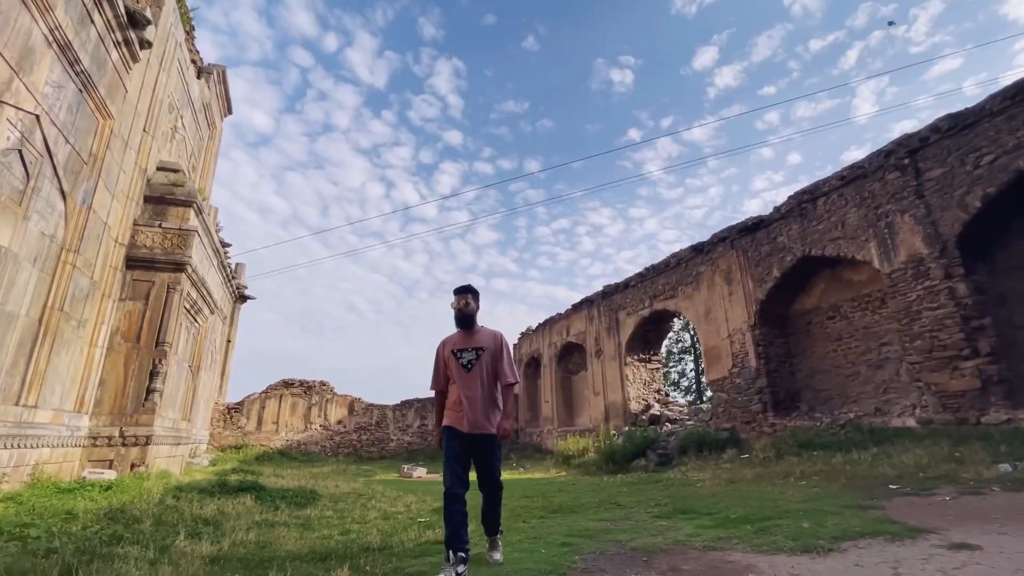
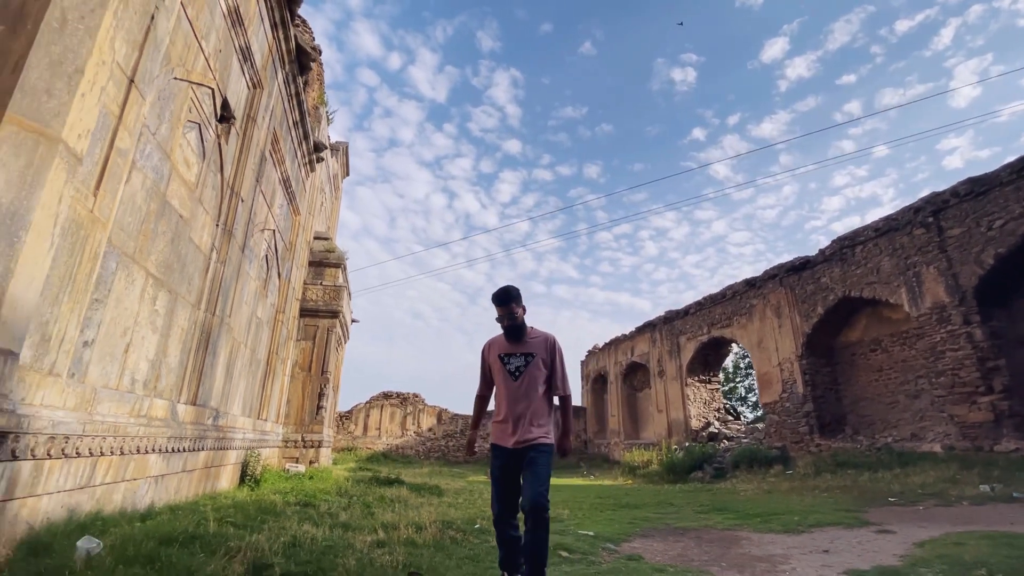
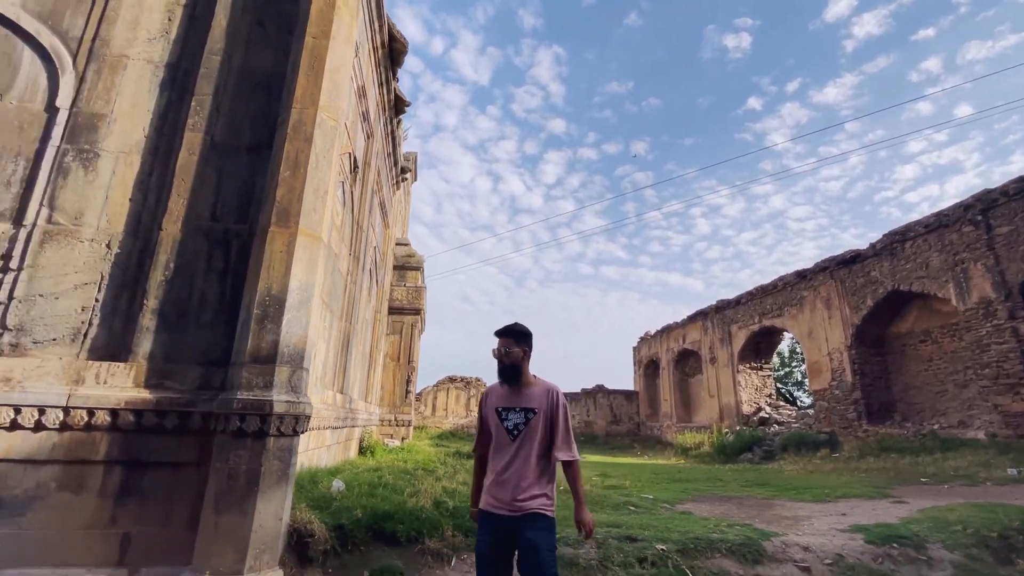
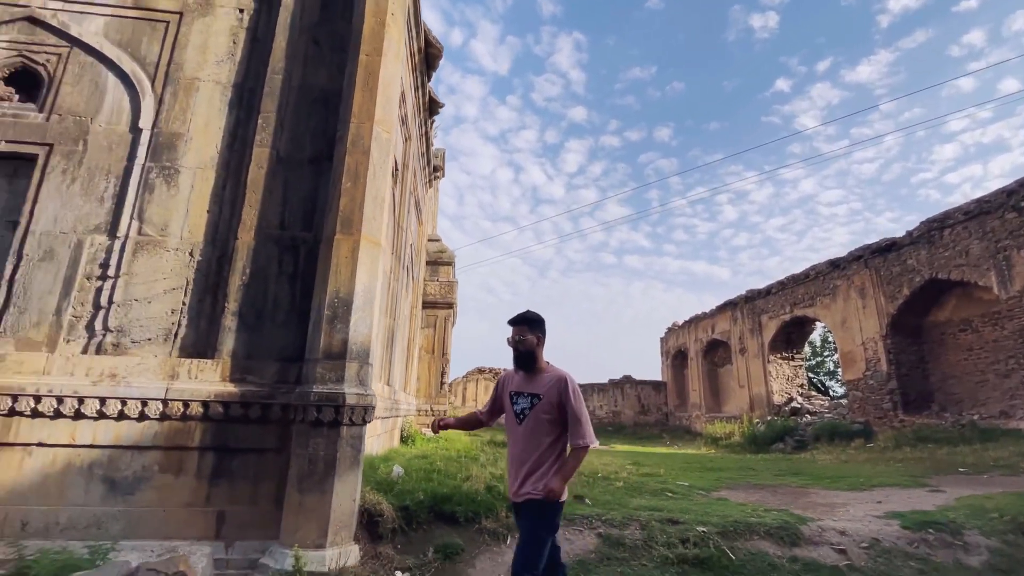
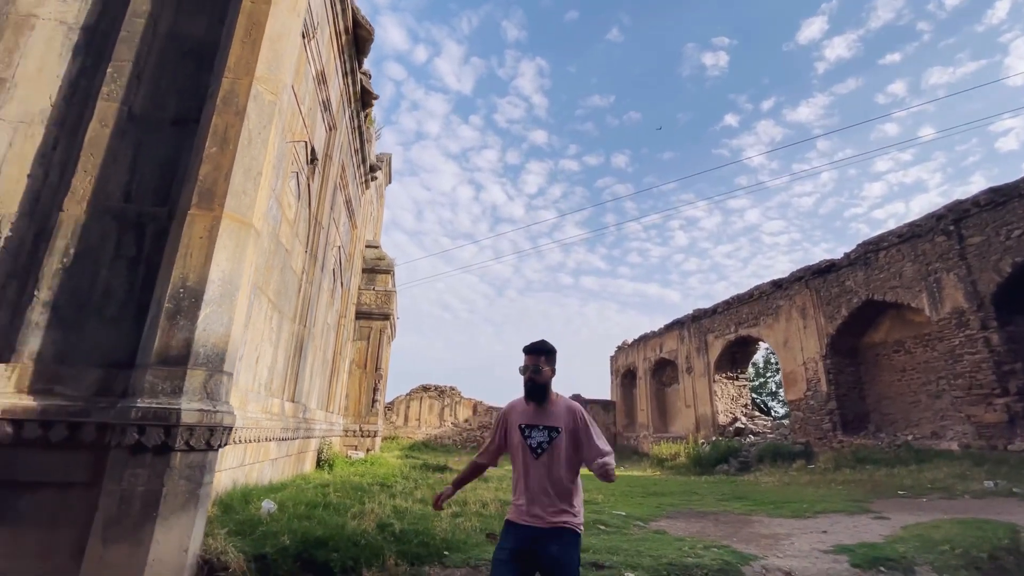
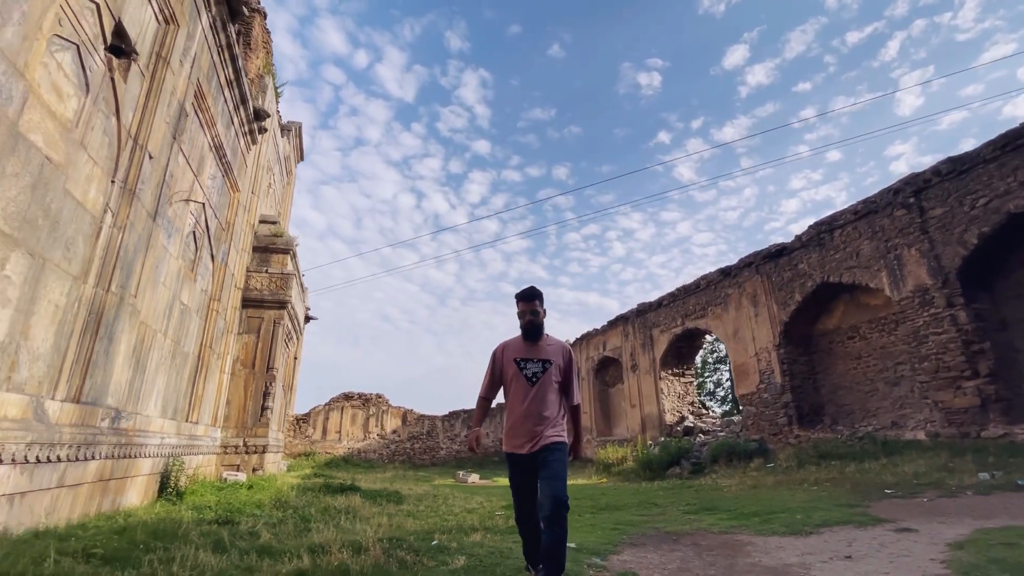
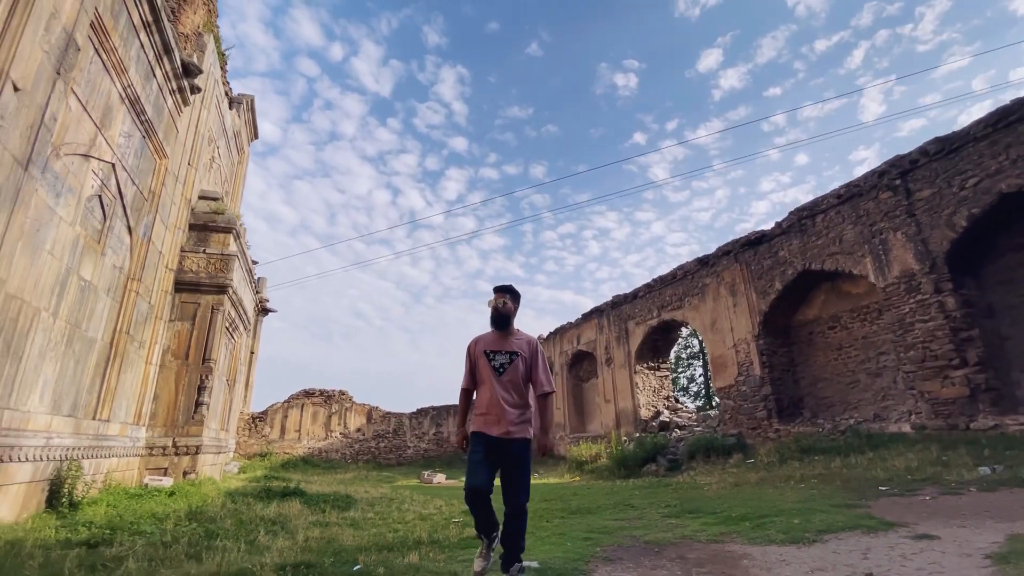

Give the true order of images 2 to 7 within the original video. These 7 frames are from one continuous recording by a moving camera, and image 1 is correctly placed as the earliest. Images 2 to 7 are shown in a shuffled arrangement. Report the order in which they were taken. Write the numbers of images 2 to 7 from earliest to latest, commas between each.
7, 6, 2, 5, 3, 4
